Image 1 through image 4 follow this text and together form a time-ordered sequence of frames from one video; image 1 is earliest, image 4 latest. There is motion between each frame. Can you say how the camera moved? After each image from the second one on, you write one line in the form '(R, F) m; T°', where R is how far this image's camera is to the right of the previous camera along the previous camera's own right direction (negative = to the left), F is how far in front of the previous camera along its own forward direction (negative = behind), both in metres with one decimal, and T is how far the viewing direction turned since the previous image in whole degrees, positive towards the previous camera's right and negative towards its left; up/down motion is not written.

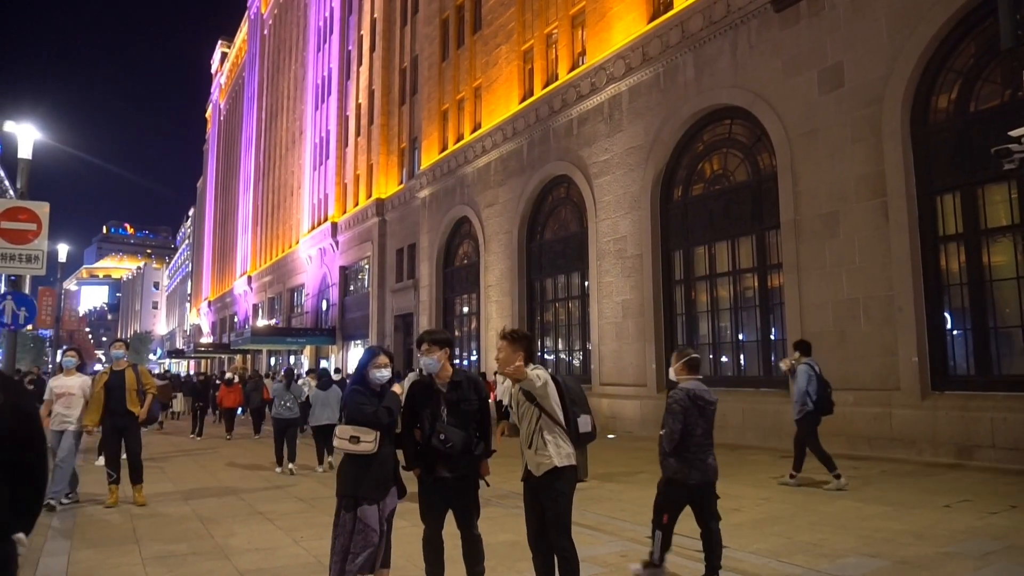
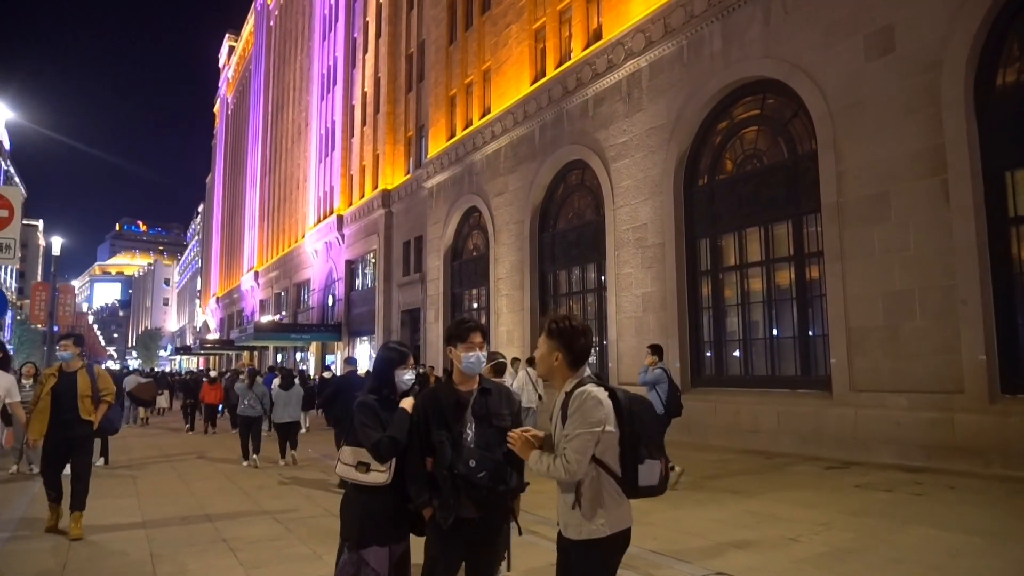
(0.0, +1.3) m; -1°
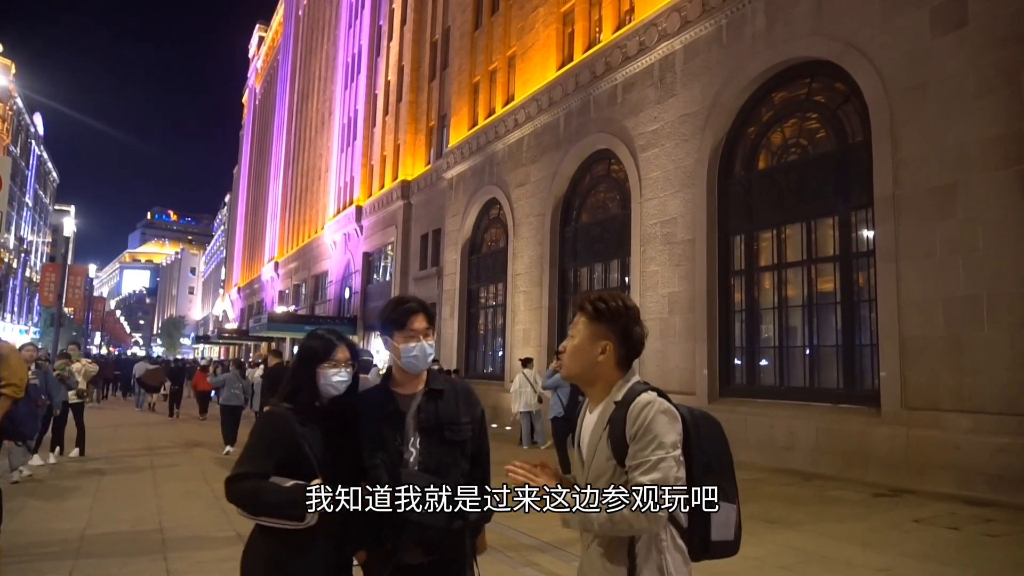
(+0.2, +1.2) m; -2°
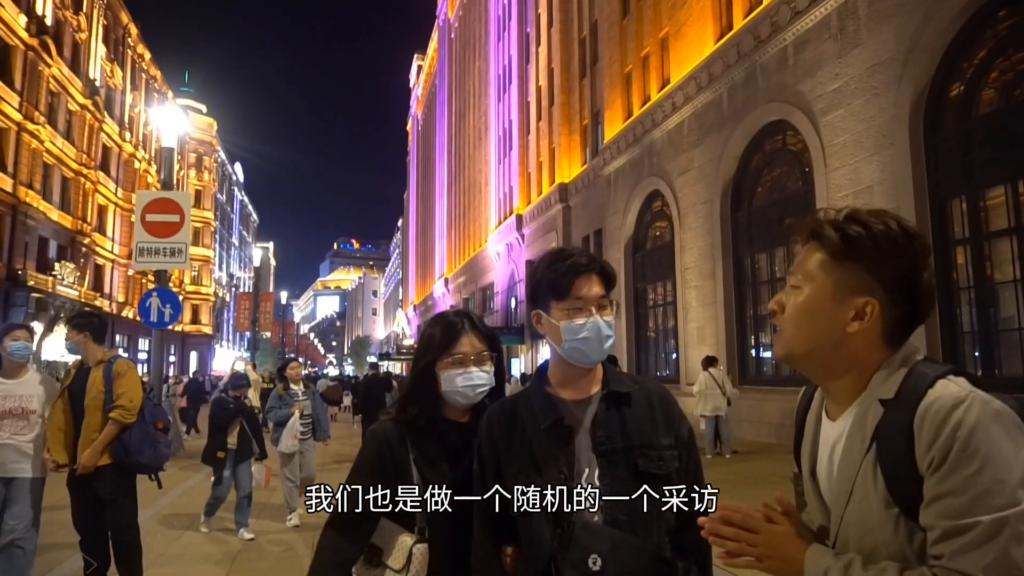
(0.0, +1.0) m; -13°
